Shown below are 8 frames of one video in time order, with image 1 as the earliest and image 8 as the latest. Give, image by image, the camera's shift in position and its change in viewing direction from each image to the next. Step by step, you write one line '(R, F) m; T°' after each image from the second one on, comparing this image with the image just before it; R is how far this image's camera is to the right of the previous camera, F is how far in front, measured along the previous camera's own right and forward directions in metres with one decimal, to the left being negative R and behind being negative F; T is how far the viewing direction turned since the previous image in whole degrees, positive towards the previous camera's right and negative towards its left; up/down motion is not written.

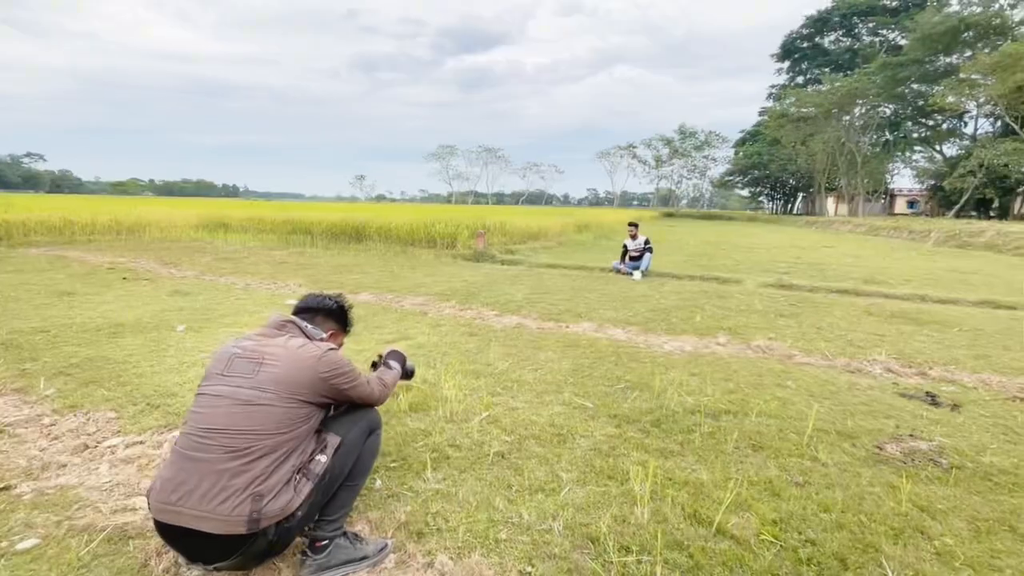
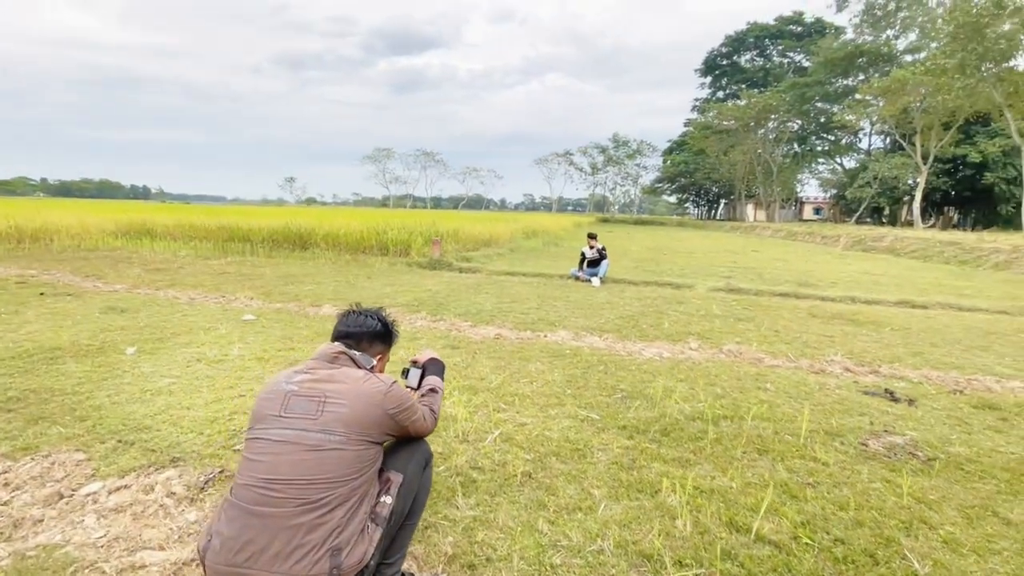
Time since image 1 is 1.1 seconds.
(-0.4, +0.1) m; +7°
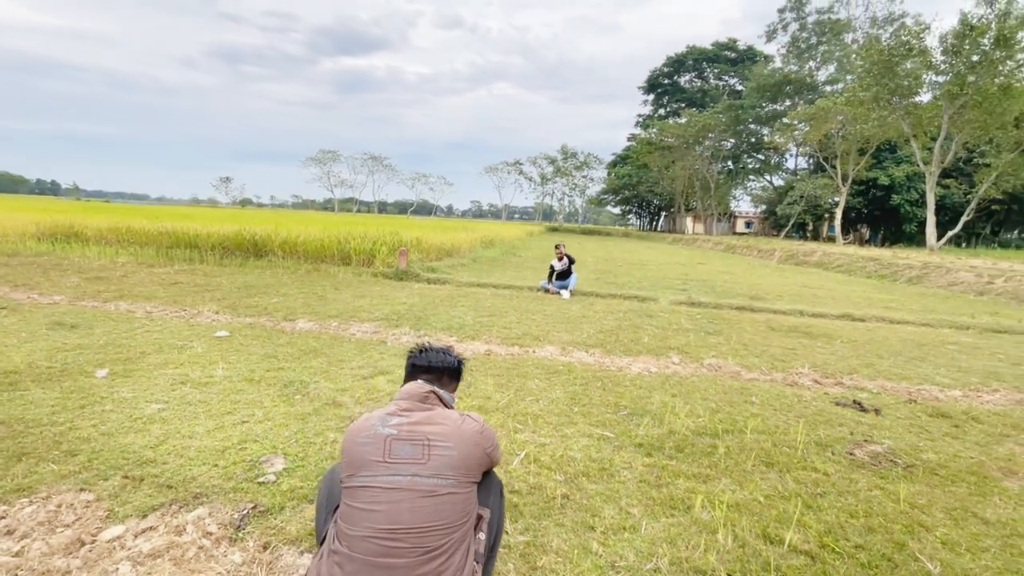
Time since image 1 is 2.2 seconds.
(-0.5, 0.0) m; +6°
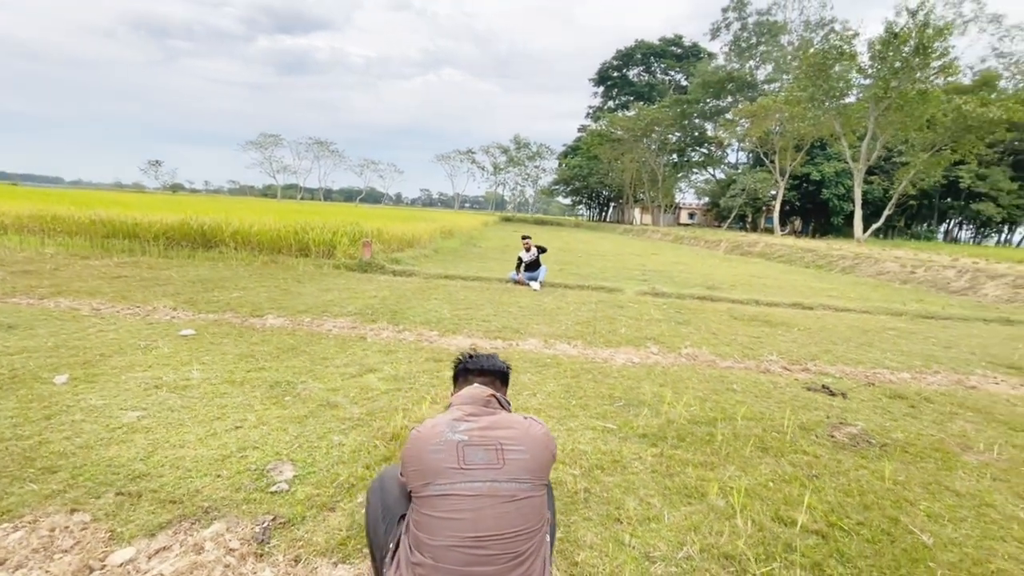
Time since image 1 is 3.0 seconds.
(-0.4, 0.0) m; +6°
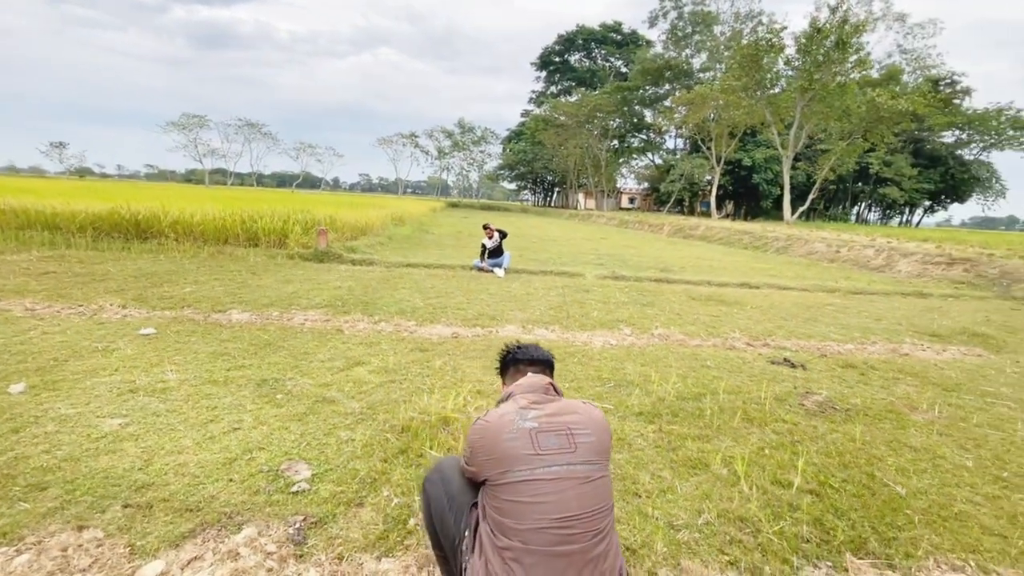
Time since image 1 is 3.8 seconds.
(-0.4, 0.0) m; +6°
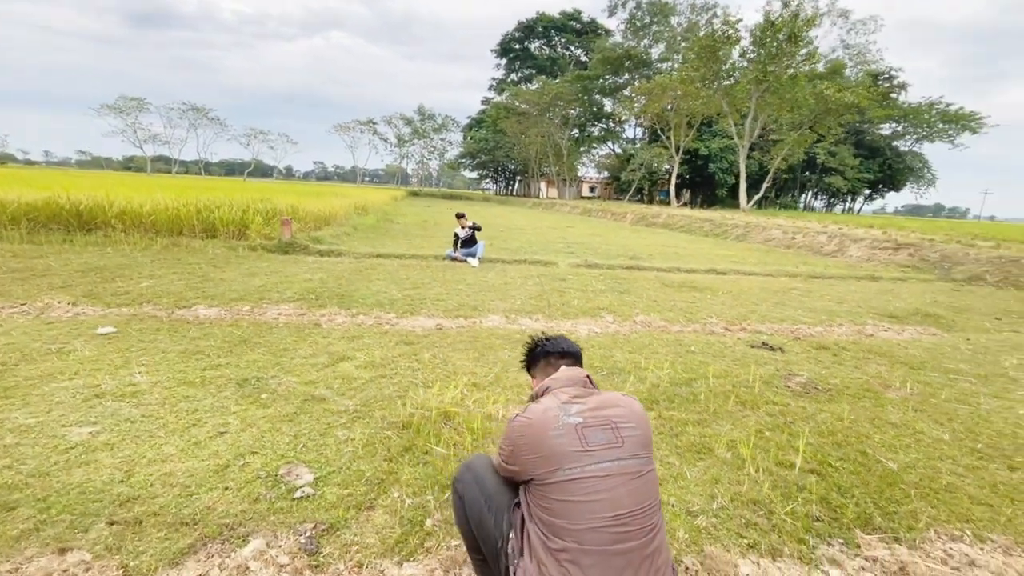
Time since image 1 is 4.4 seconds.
(-0.2, +0.1) m; +5°
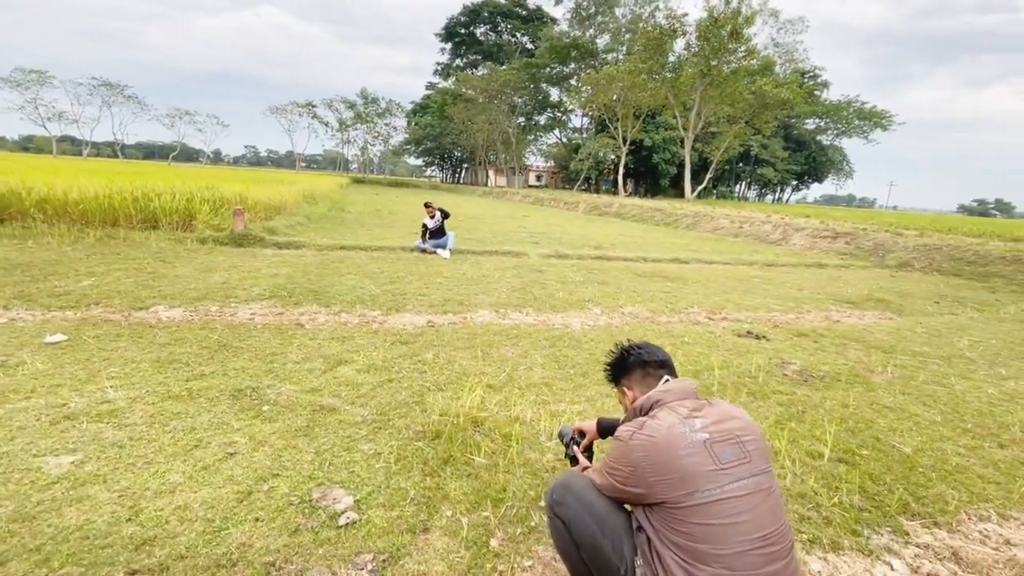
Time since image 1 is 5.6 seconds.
(-0.5, +0.2) m; +6°
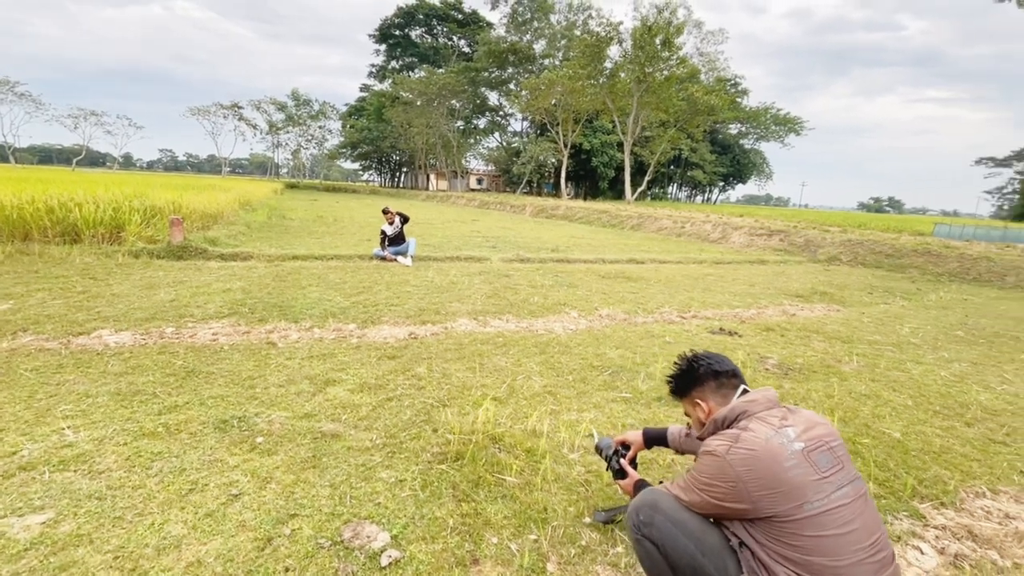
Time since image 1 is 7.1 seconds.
(-0.4, +0.1) m; +7°
